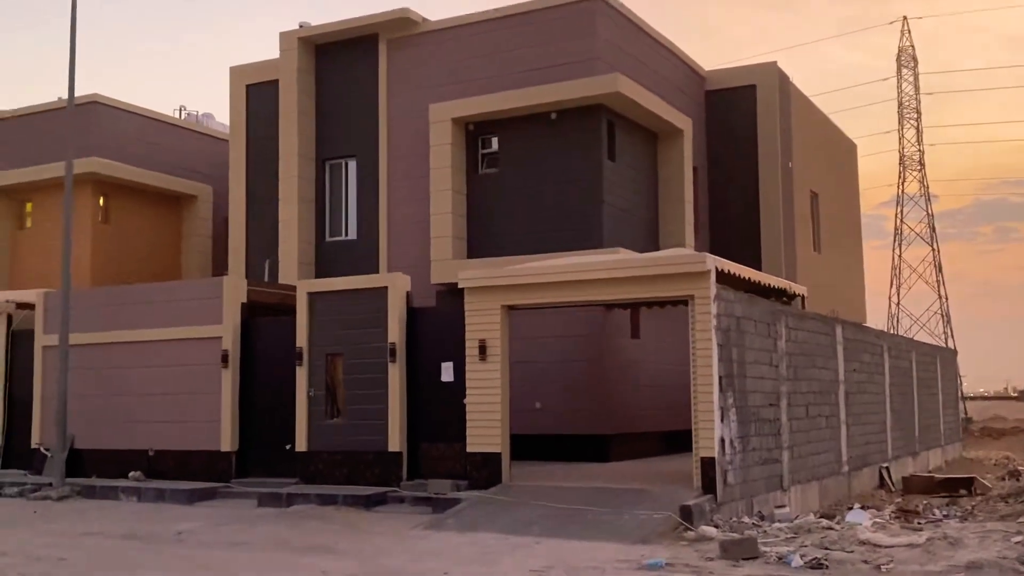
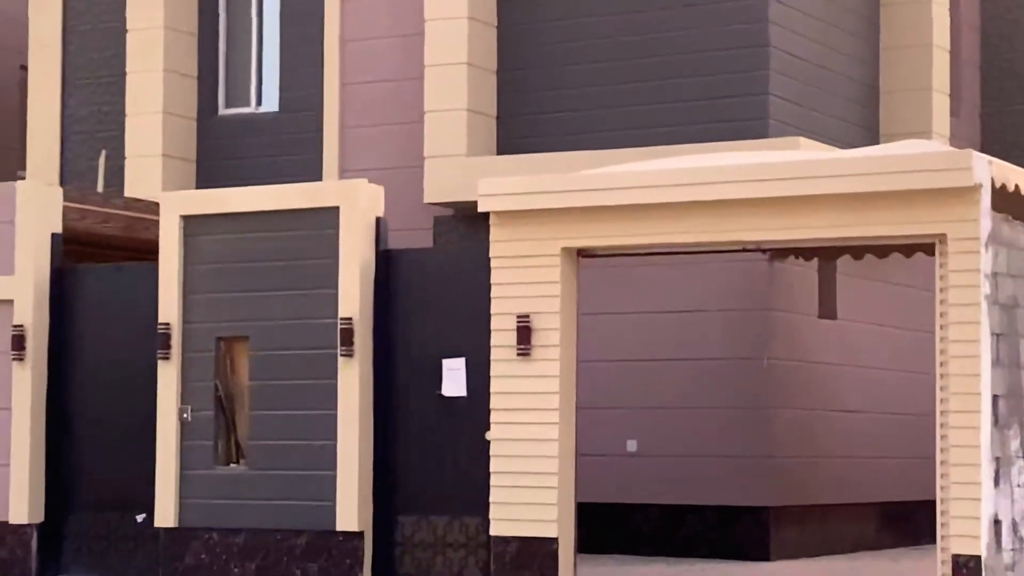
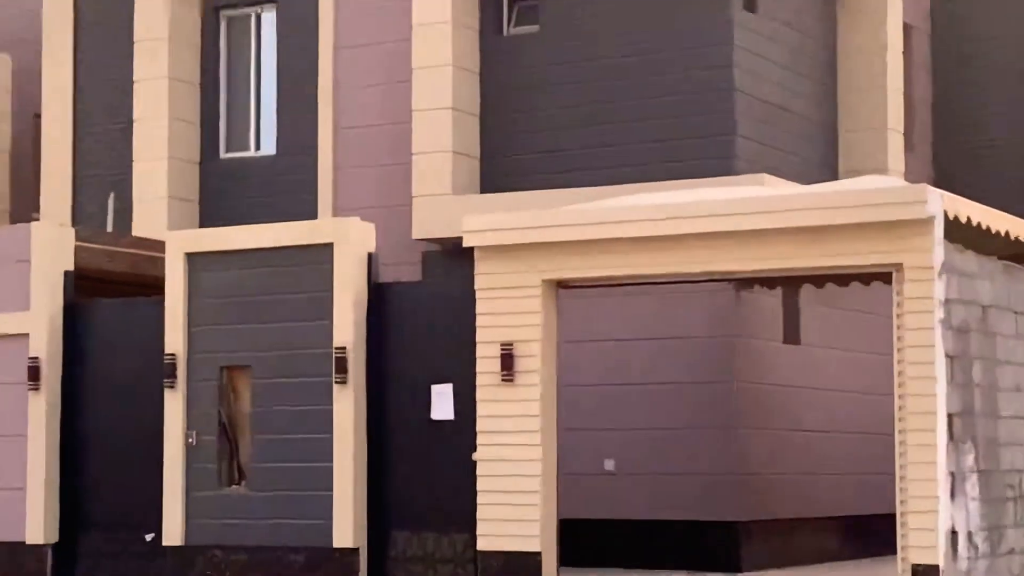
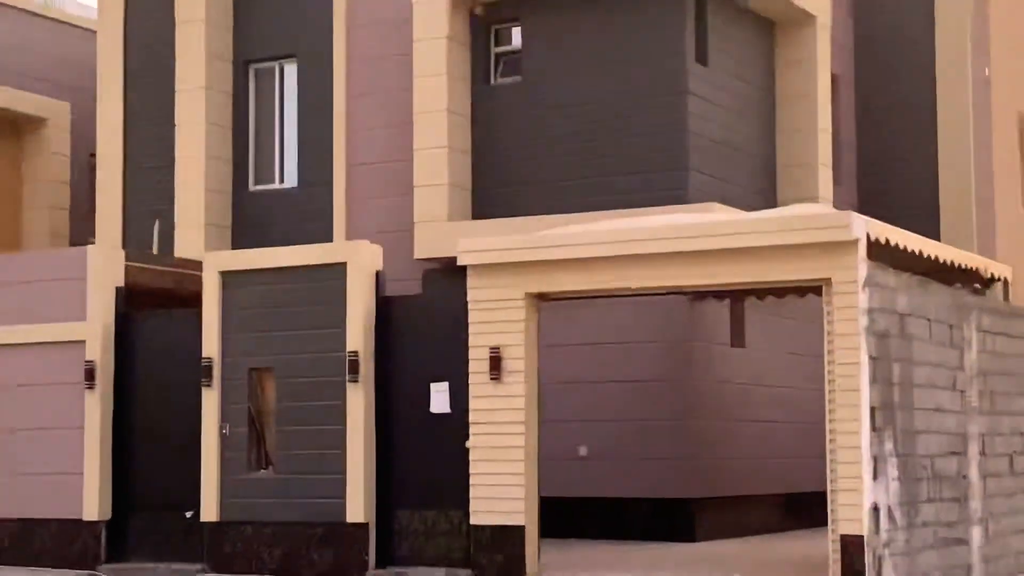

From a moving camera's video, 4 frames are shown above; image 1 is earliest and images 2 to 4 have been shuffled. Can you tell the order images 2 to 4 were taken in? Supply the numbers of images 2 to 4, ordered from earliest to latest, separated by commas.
4, 3, 2
